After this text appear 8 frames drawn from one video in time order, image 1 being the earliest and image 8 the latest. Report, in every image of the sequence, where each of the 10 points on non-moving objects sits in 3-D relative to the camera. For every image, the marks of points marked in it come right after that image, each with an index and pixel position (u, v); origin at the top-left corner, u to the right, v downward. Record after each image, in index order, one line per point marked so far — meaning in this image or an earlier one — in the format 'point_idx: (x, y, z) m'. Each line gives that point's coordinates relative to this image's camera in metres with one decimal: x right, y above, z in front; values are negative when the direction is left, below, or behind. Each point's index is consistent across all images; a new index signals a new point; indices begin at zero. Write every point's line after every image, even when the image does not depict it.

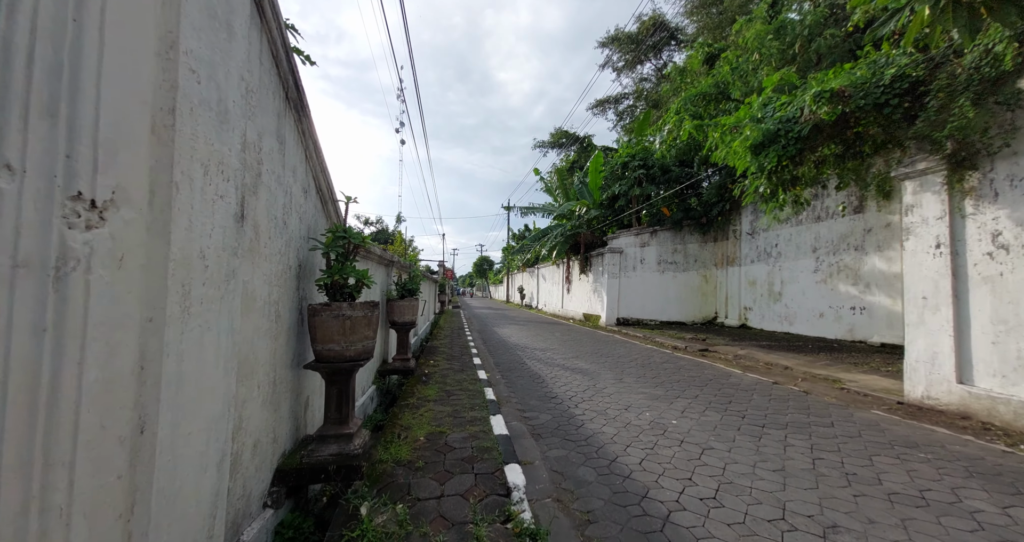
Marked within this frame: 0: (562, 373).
0: (+0.9, -1.9, +6.8) m
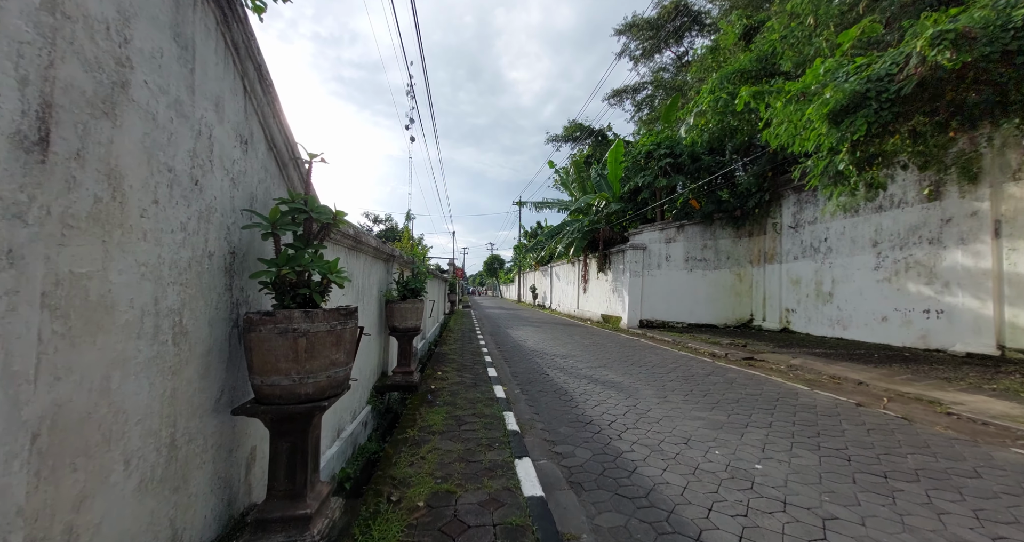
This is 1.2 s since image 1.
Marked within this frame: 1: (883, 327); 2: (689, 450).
0: (+1.2, -1.8, +5.8) m
1: (+8.6, -1.3, +8.4) m
2: (+1.7, -1.7, +3.5) m
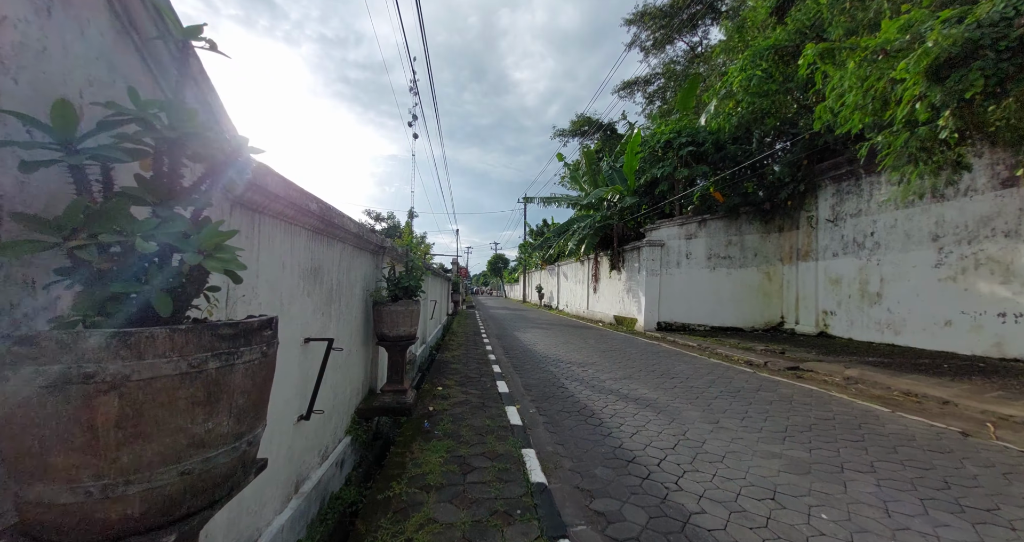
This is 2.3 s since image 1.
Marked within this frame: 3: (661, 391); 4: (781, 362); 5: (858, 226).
0: (+1.4, -1.8, +4.8) m
1: (+8.9, -1.3, +7.4) m
2: (+1.9, -1.7, +2.5) m
3: (+2.2, -1.8, +5.4) m
4: (+5.6, -1.9, +7.5) m
5: (+8.8, +1.1, +9.2) m
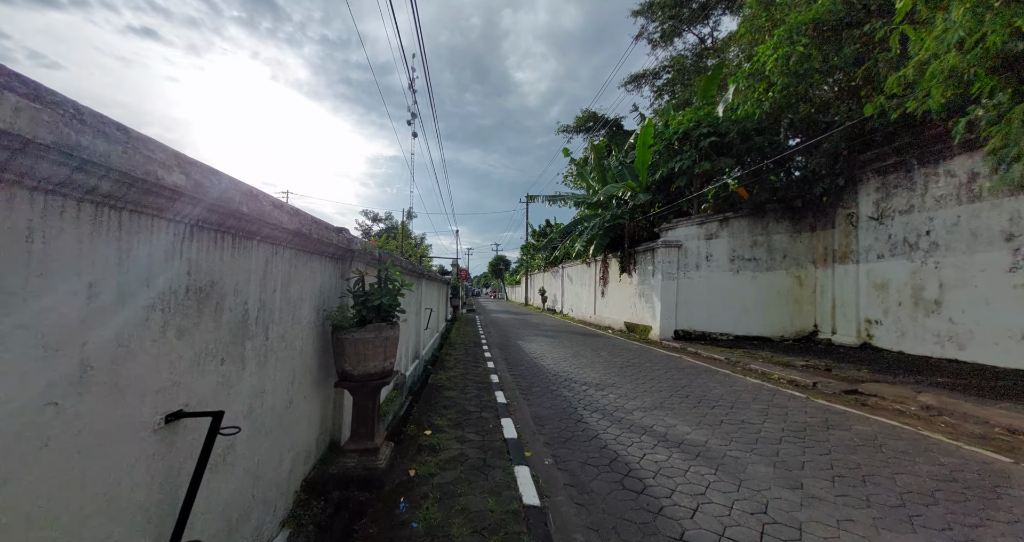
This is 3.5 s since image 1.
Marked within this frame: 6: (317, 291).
0: (+1.5, -1.9, +3.7) m
1: (+9.0, -1.3, +6.3) m
2: (+2.0, -1.7, +1.4) m
3: (+2.3, -1.9, +4.3) m
4: (+5.7, -2.0, +6.5) m
5: (+8.9, +1.0, +8.1) m
6: (-1.4, -0.2, +2.7) m
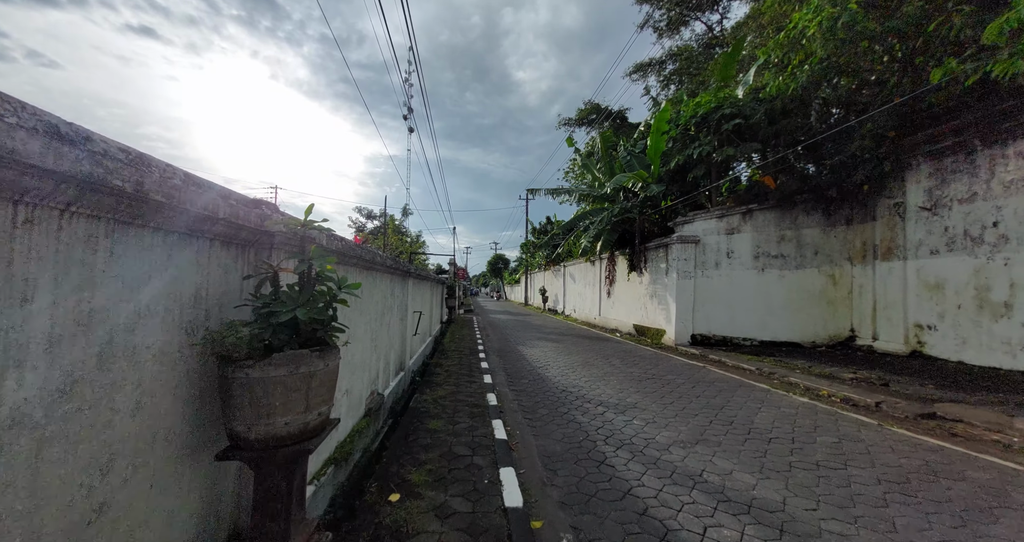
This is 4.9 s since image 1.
0: (+1.6, -1.8, +2.6) m
1: (+9.0, -1.3, +5.2) m
2: (+2.0, -1.7, +0.4) m
3: (+2.3, -1.8, +3.2) m
4: (+5.7, -2.0, +5.4) m
5: (+8.9, +1.1, +7.0) m
6: (-1.4, -0.1, +1.6) m
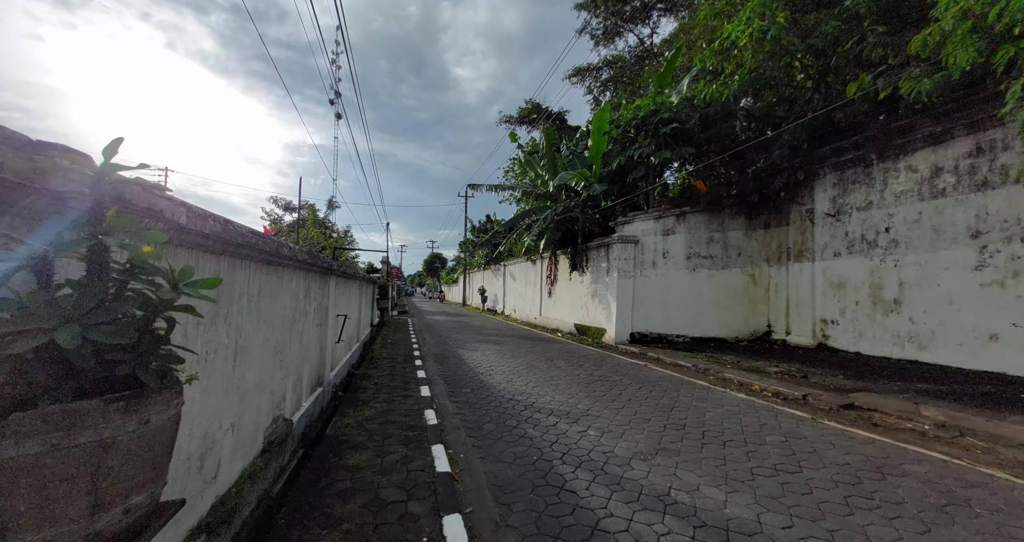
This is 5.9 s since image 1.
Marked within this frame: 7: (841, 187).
0: (+1.2, -1.8, +2.3) m
1: (+8.1, -1.3, +6.1) m
2: (+2.1, -1.7, +0.1) m
3: (+1.9, -1.8, +3.0) m
4: (+4.9, -1.9, +5.7) m
5: (+7.7, +1.1, +7.9) m
6: (-1.5, -0.1, +0.8) m
7: (+7.6, +1.9, +8.3) m
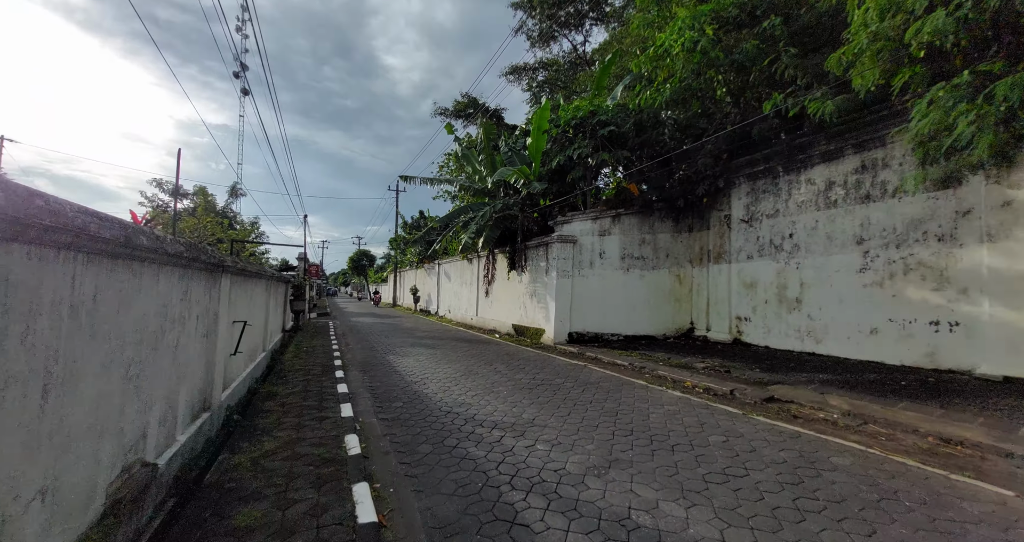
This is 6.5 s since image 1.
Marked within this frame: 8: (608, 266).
0: (+1.0, -1.8, +2.0) m
1: (+7.0, -1.4, +7.1) m
2: (+2.2, -1.7, 0.0) m
3: (+1.5, -1.8, +2.8) m
4: (+3.9, -2.0, +6.1) m
5: (+6.3, +1.0, +8.7) m
6: (-1.4, -0.1, 0.0) m
7: (+6.1, +1.9, +9.1) m
8: (+2.8, +0.1, +10.8) m
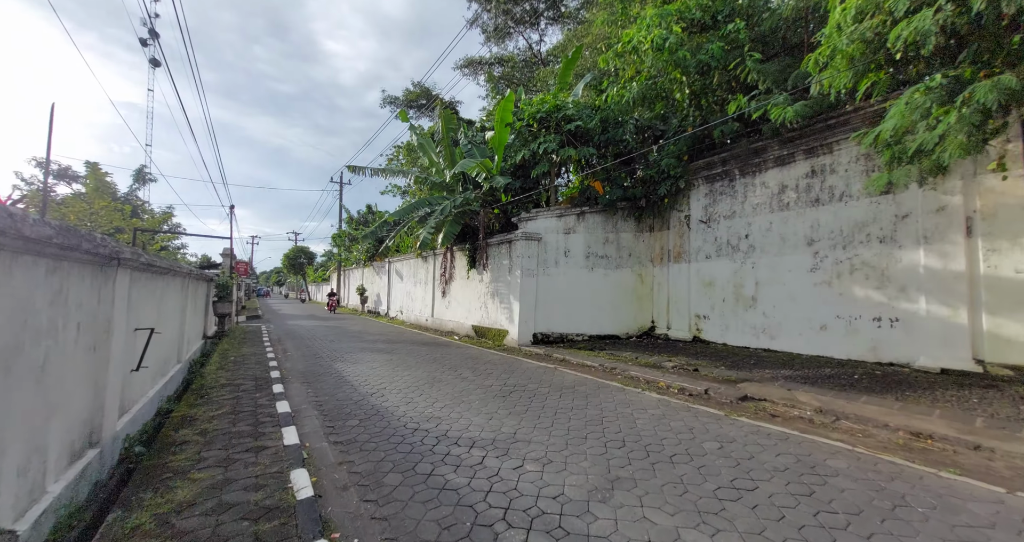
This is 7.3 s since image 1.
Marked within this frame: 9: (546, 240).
0: (+1.1, -1.8, +1.6) m
1: (+6.4, -1.4, +7.5) m
2: (+2.6, -1.7, -0.1) m
3: (+1.5, -1.8, +2.5) m
4: (+3.4, -1.9, +6.0) m
5: (+5.5, +1.1, +9.0) m
6: (-1.0, 0.0, -0.7) m
7: (+5.2, +1.9, +9.4) m
8: (+1.7, +0.2, +10.6) m
9: (+1.0, +0.9, +10.6) m
